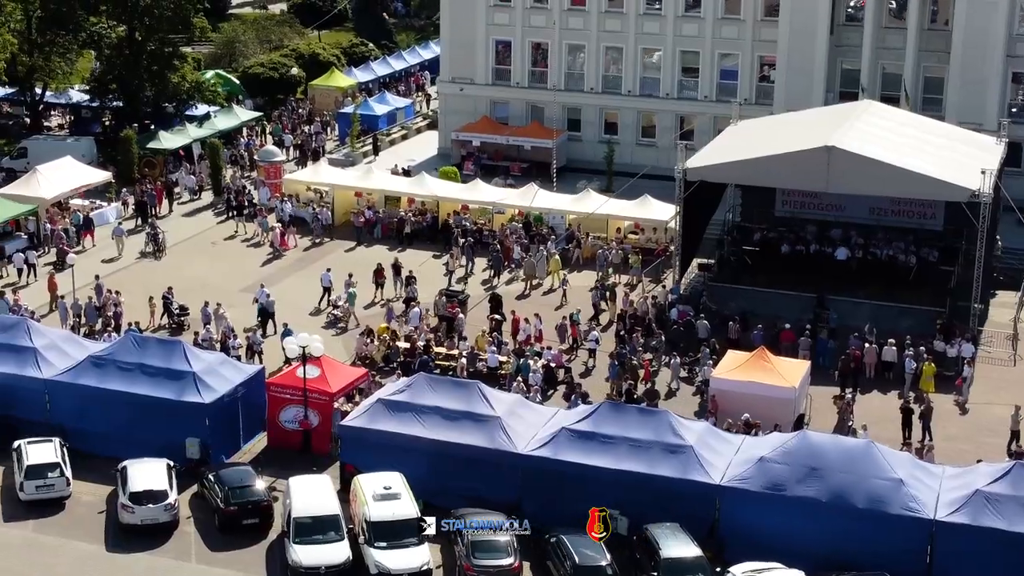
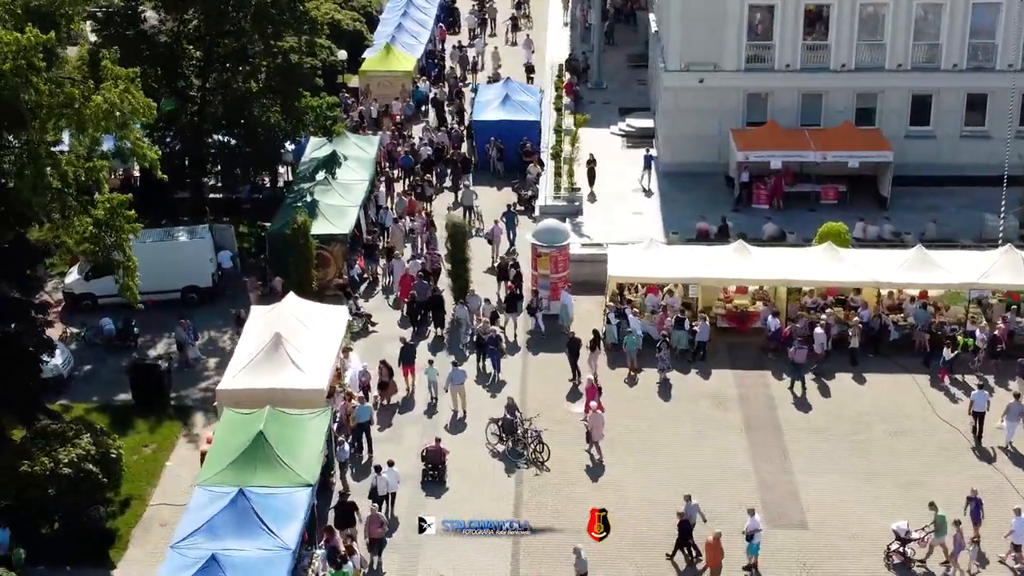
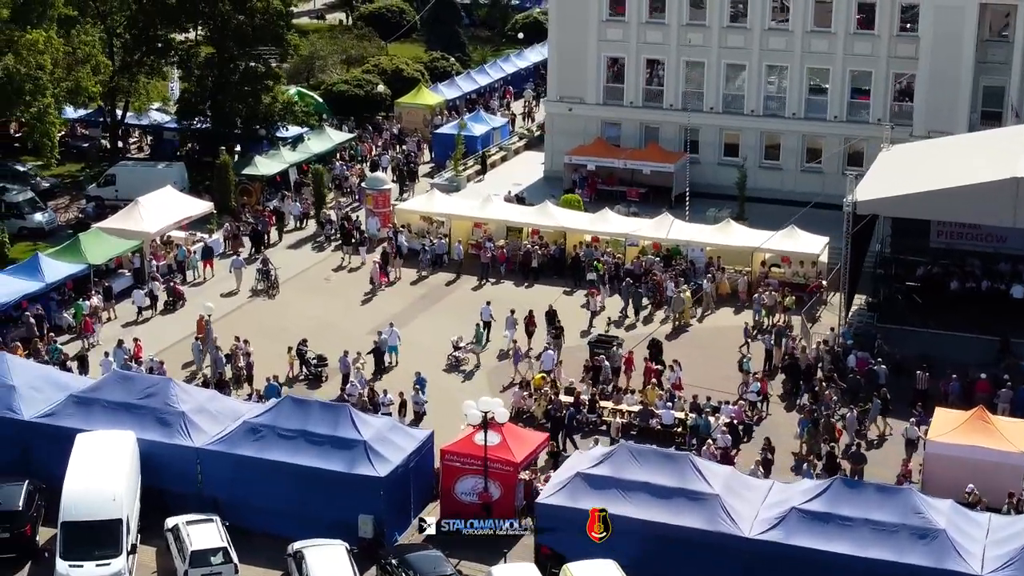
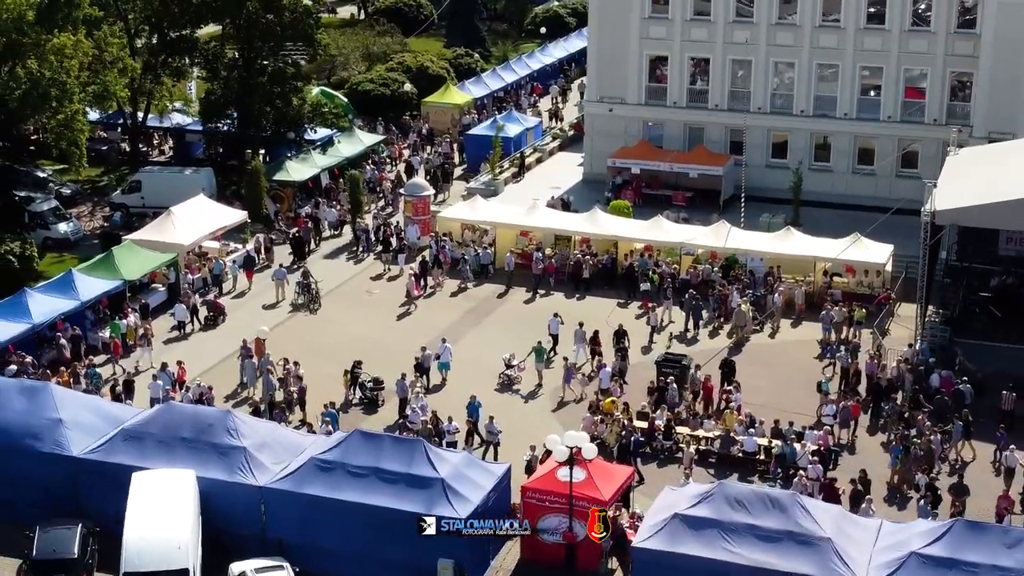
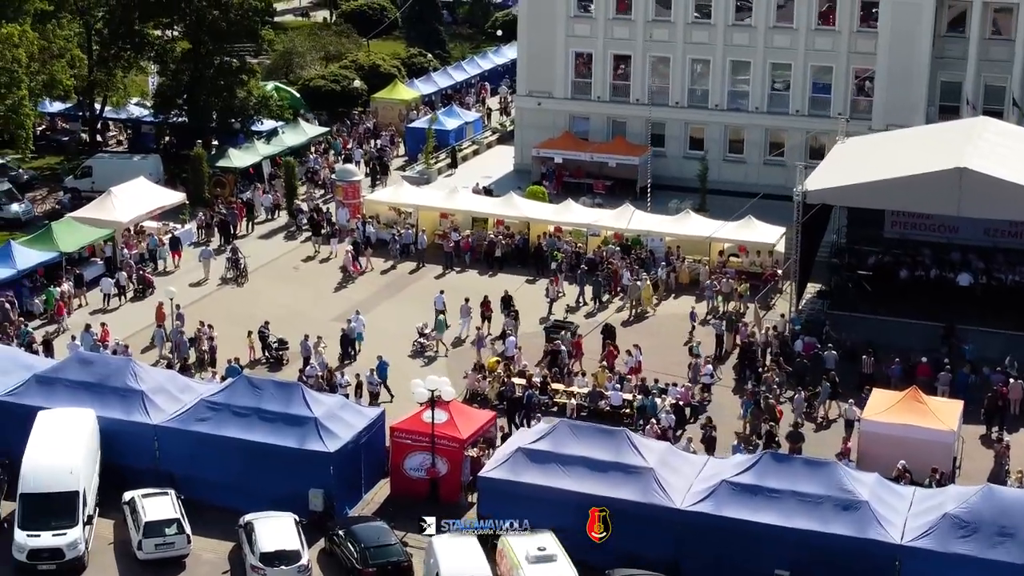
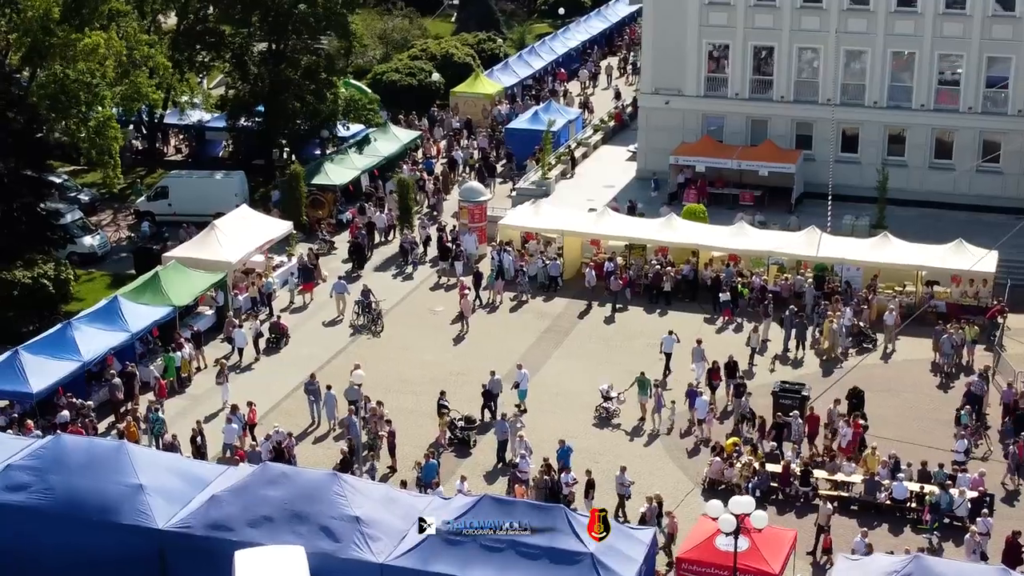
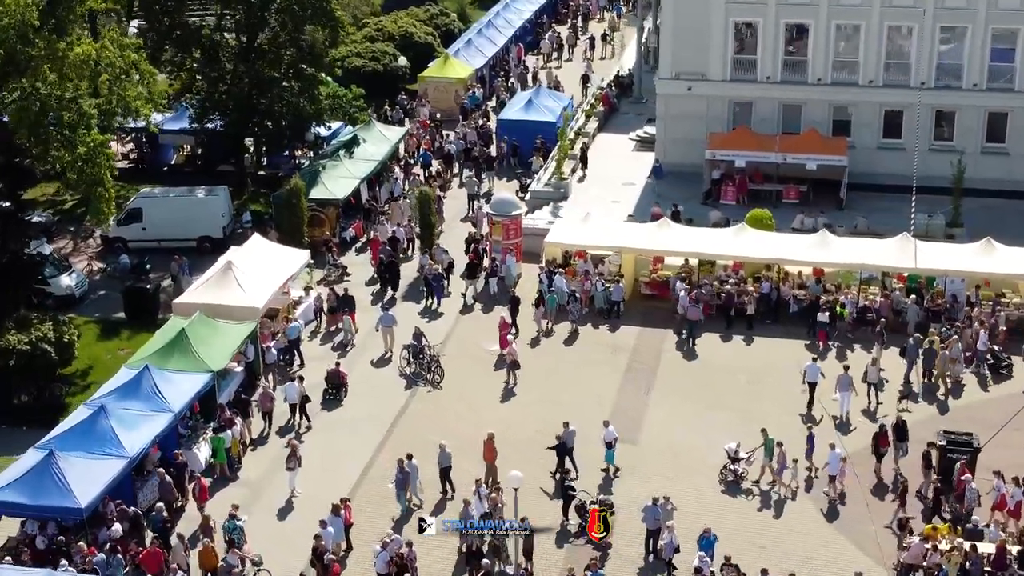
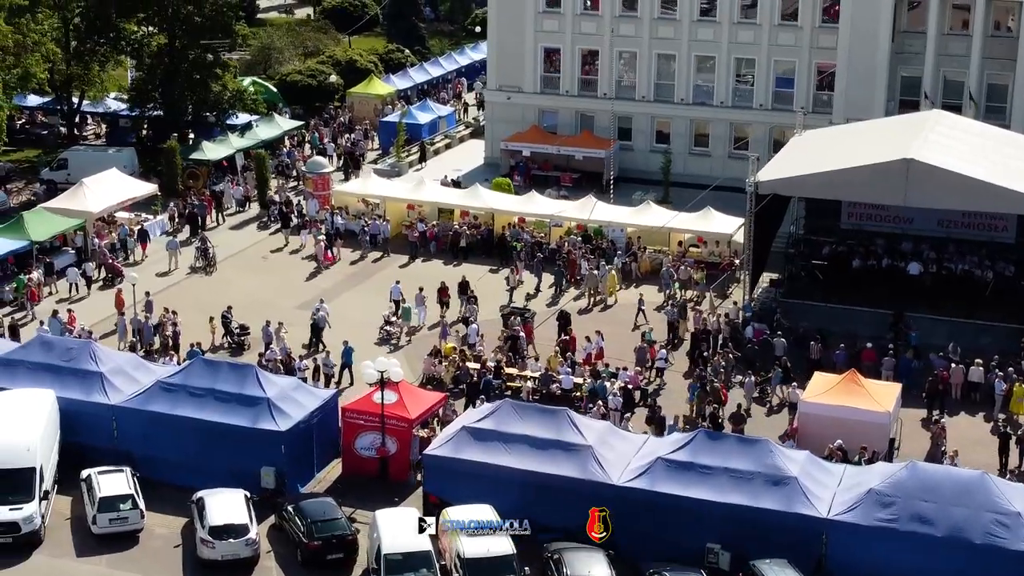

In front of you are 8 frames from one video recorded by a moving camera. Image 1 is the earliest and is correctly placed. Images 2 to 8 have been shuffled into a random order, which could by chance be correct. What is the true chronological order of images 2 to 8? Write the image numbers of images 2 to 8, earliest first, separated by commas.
8, 5, 3, 4, 6, 7, 2
